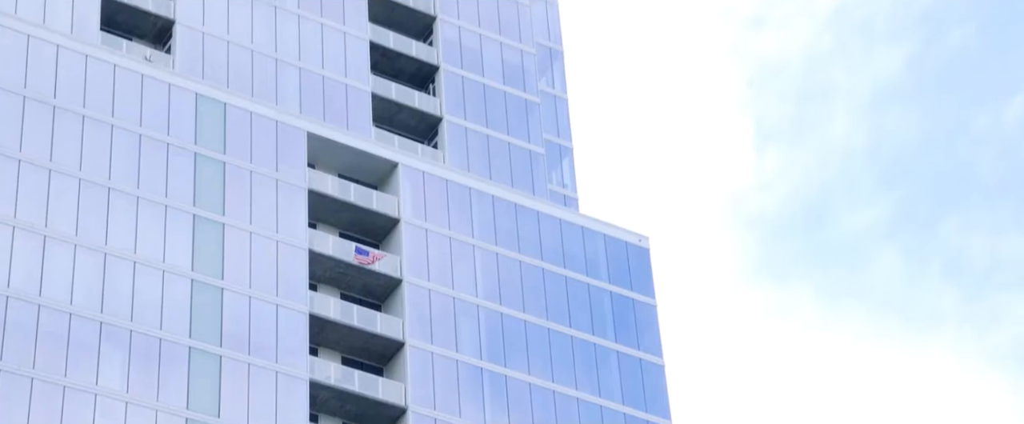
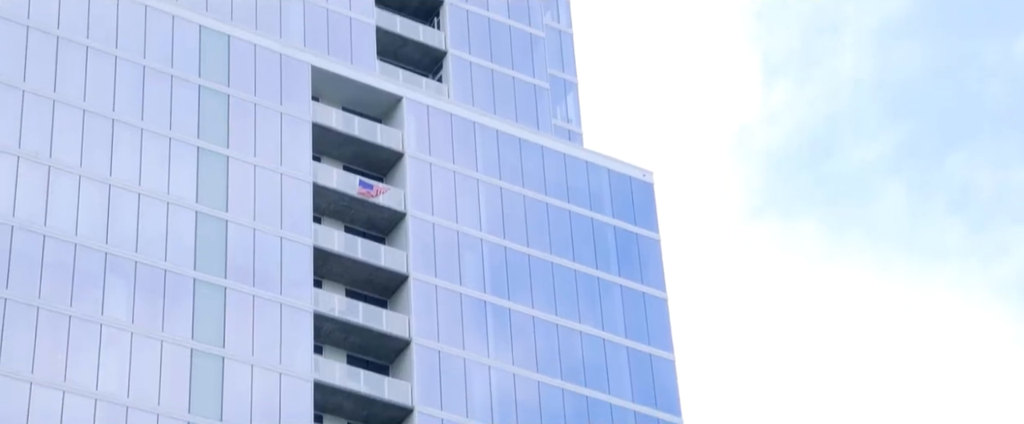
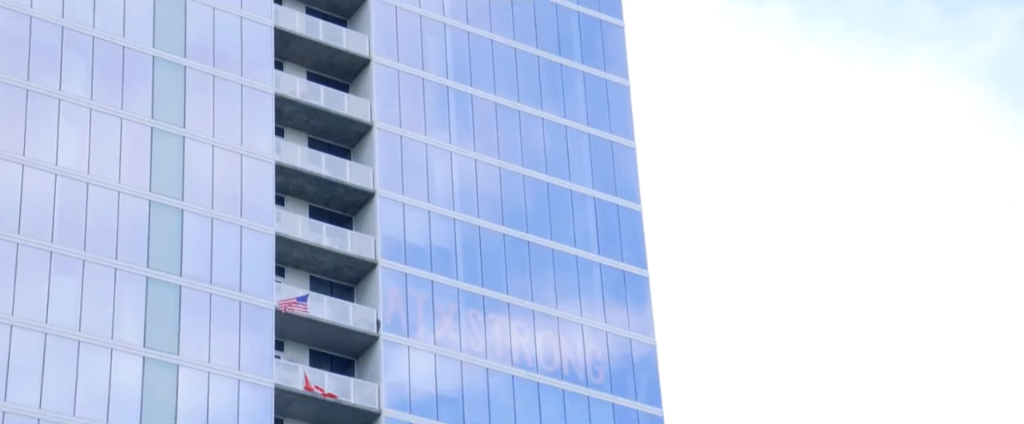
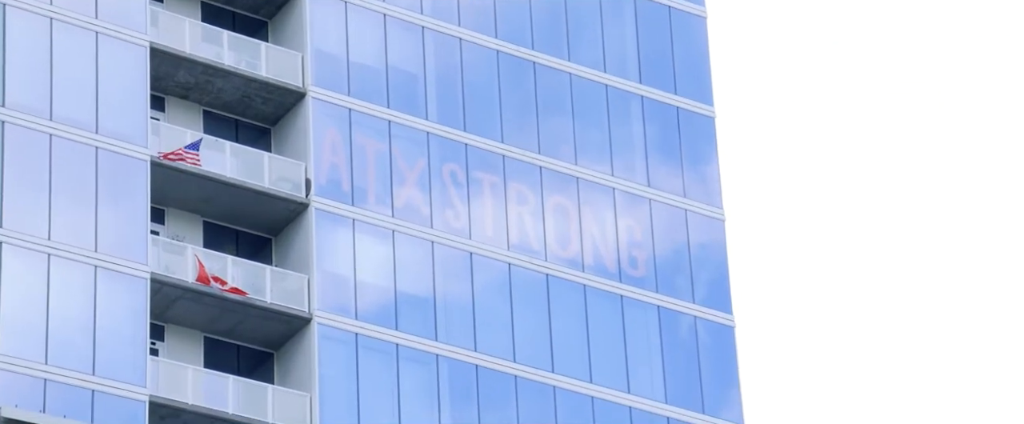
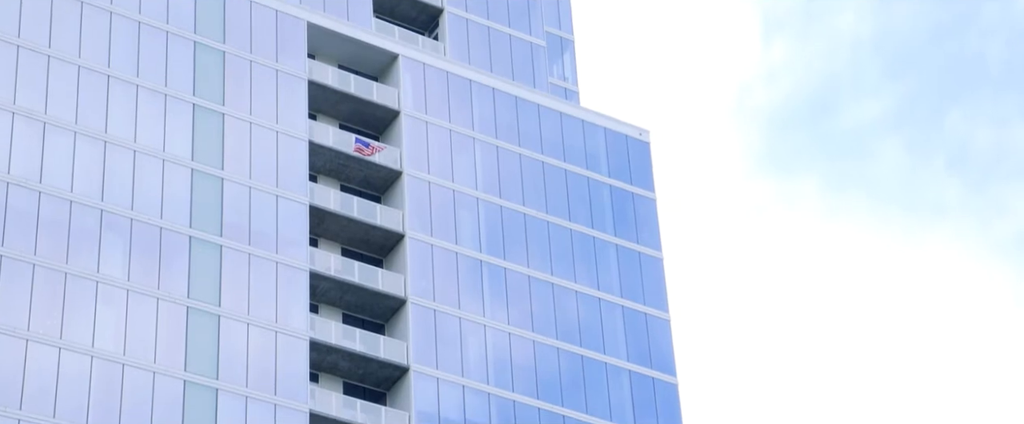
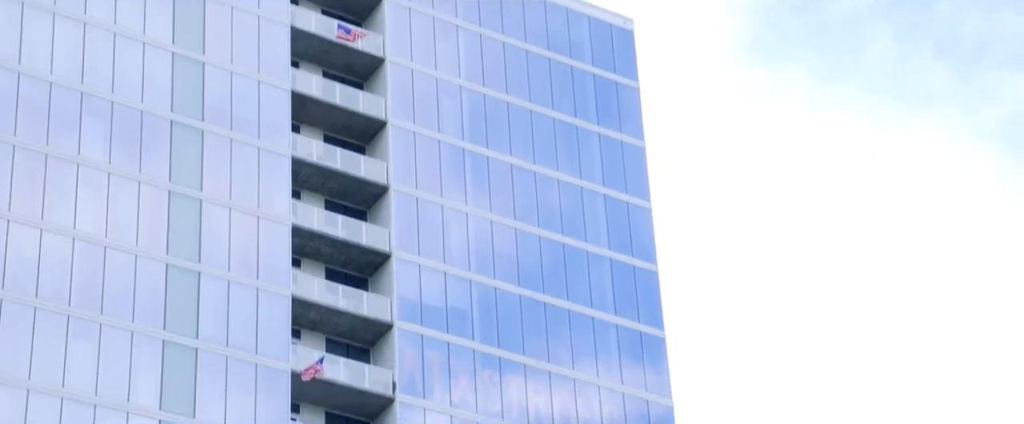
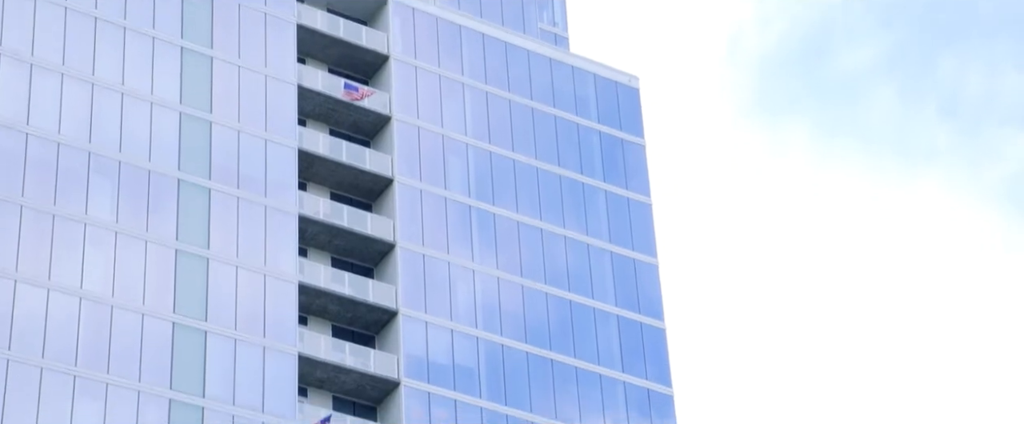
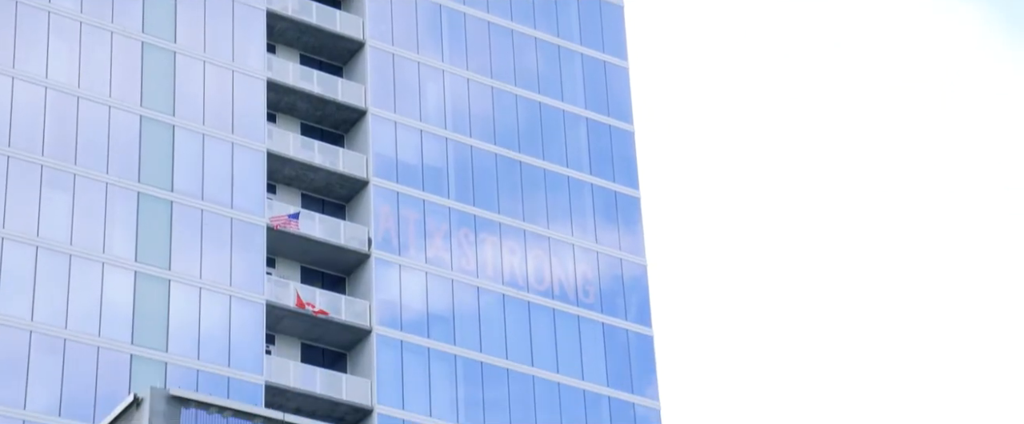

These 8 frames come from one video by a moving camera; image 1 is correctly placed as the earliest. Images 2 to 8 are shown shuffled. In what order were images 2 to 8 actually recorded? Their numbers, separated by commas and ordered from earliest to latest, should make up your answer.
2, 5, 7, 6, 3, 8, 4
